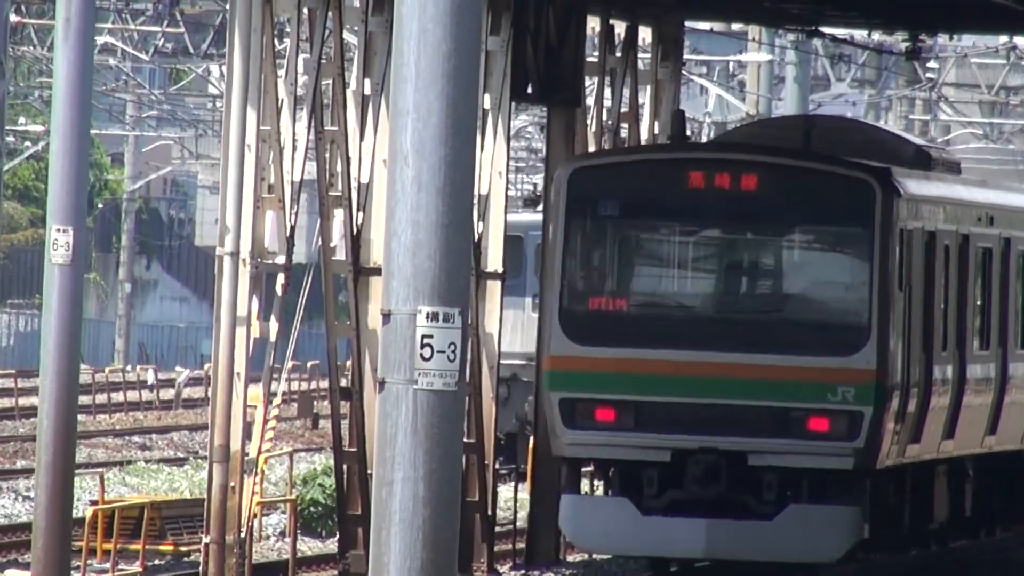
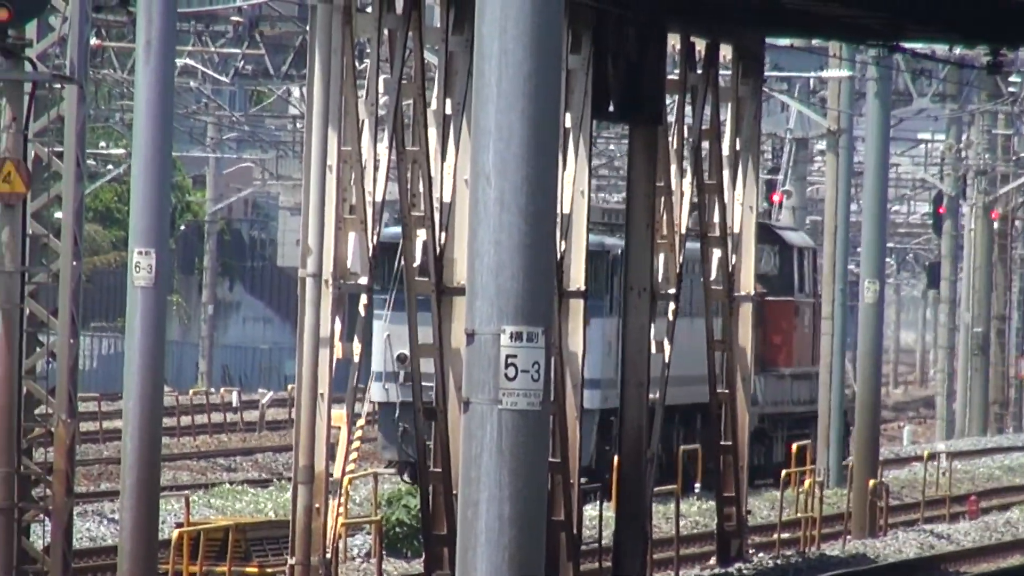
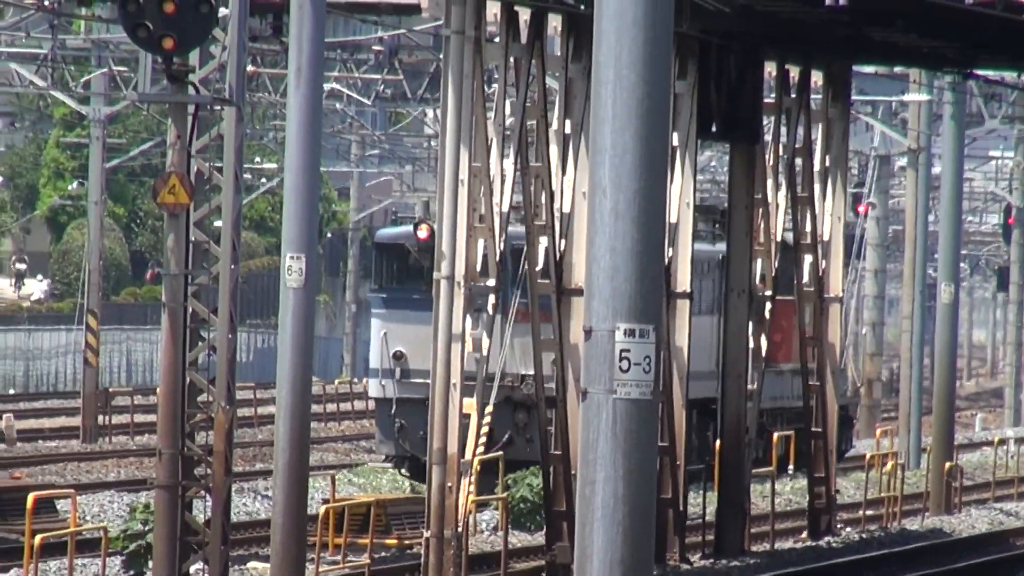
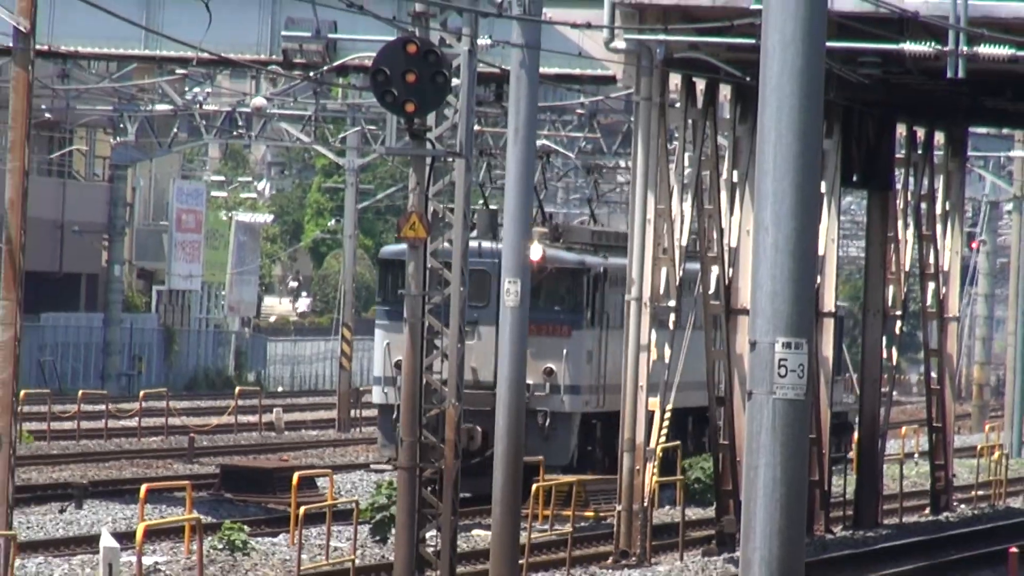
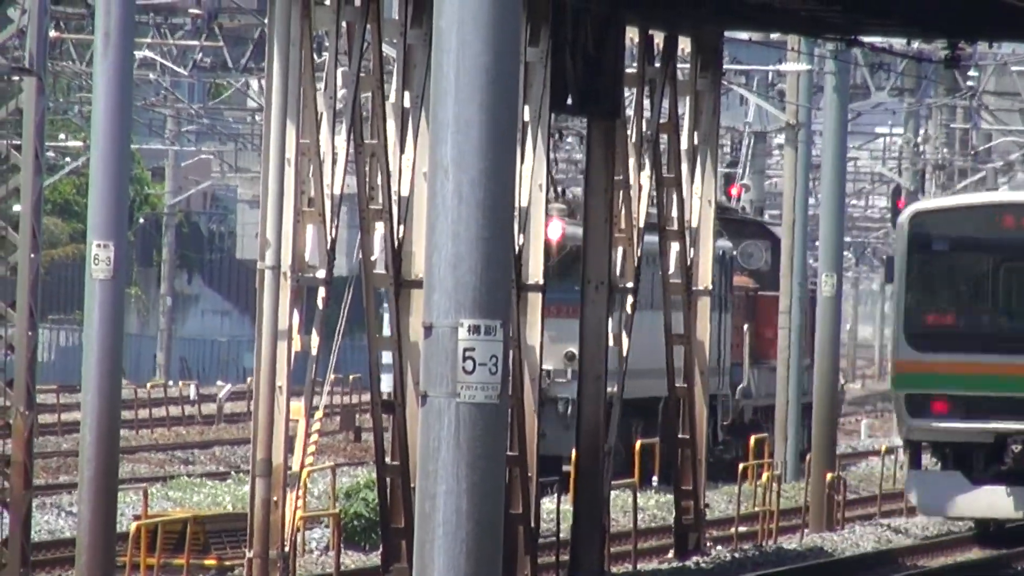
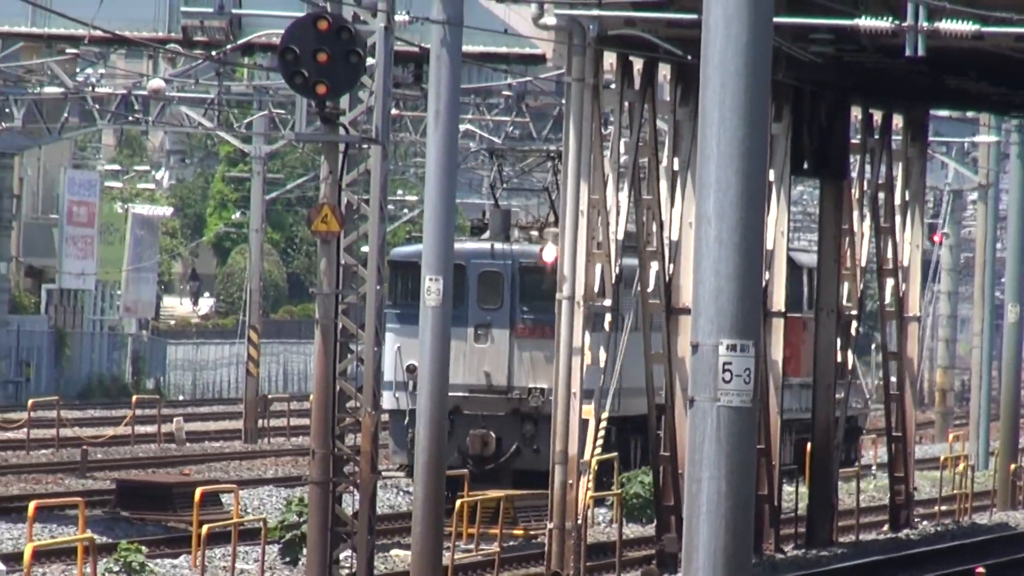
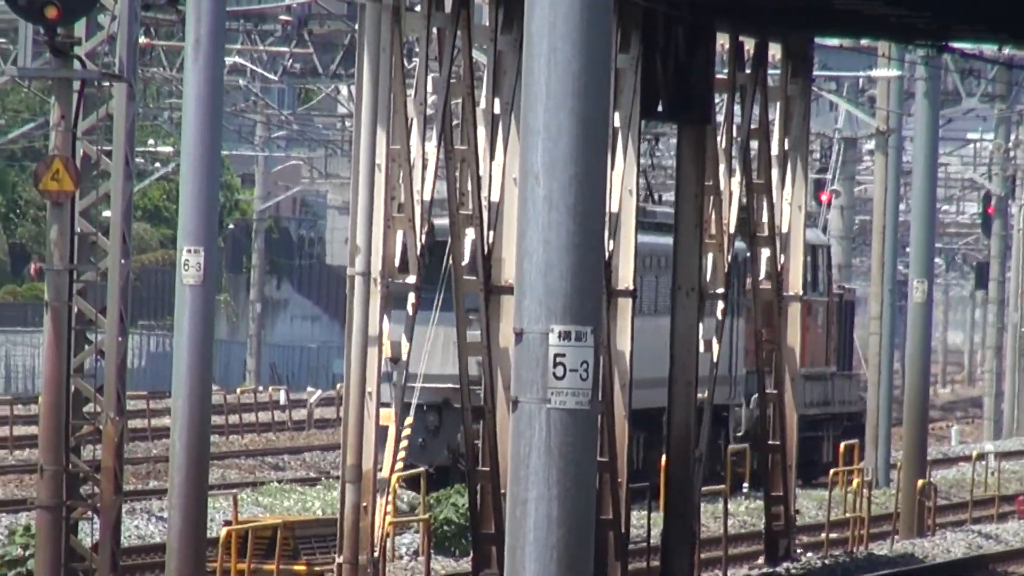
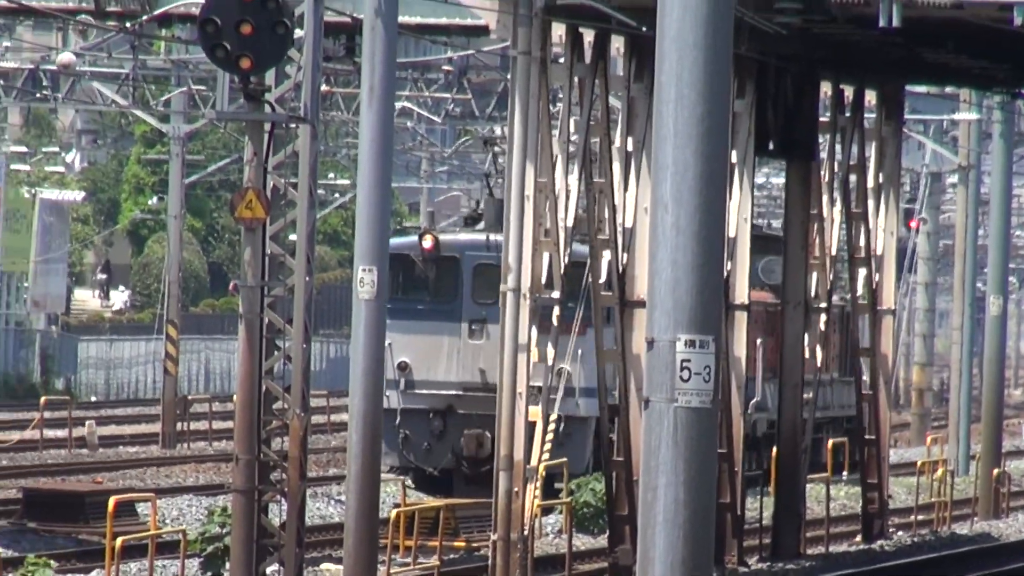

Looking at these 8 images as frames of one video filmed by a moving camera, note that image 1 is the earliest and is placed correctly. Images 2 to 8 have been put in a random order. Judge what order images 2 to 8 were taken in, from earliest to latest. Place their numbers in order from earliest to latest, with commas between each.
5, 2, 7, 3, 8, 6, 4
